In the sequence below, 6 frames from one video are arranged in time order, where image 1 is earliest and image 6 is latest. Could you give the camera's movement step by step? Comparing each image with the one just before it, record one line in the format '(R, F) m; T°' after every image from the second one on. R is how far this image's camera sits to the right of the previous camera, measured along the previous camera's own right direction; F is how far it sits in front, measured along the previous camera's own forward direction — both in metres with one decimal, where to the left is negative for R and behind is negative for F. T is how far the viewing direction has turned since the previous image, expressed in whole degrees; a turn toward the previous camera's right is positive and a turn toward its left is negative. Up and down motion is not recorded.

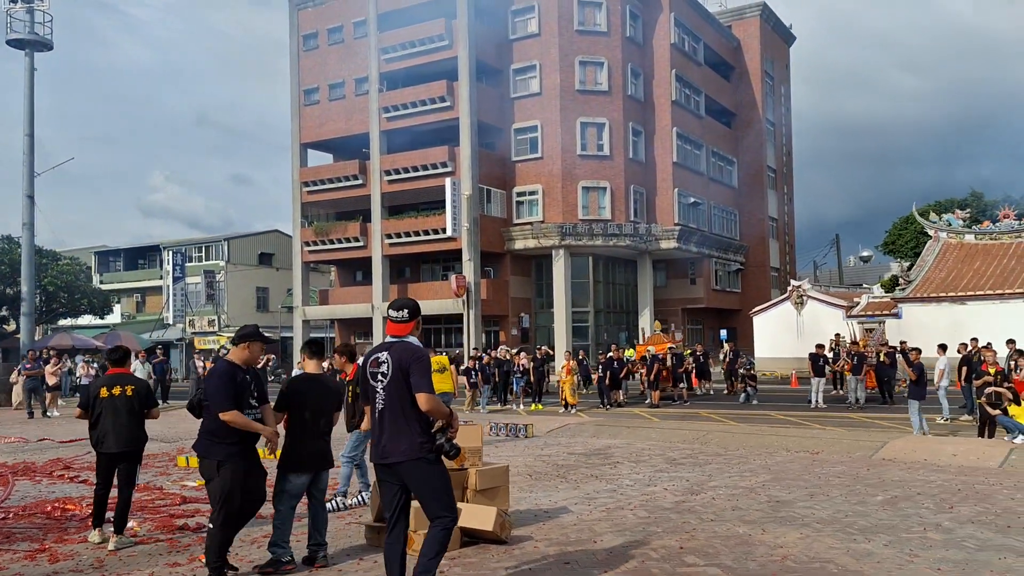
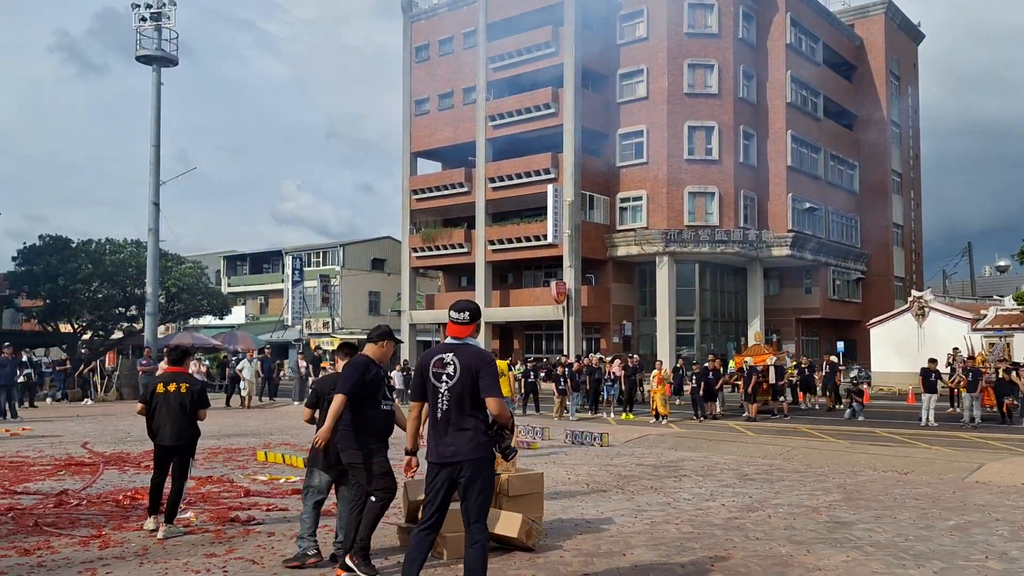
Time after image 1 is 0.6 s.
(+0.6, +0.1) m; -8°
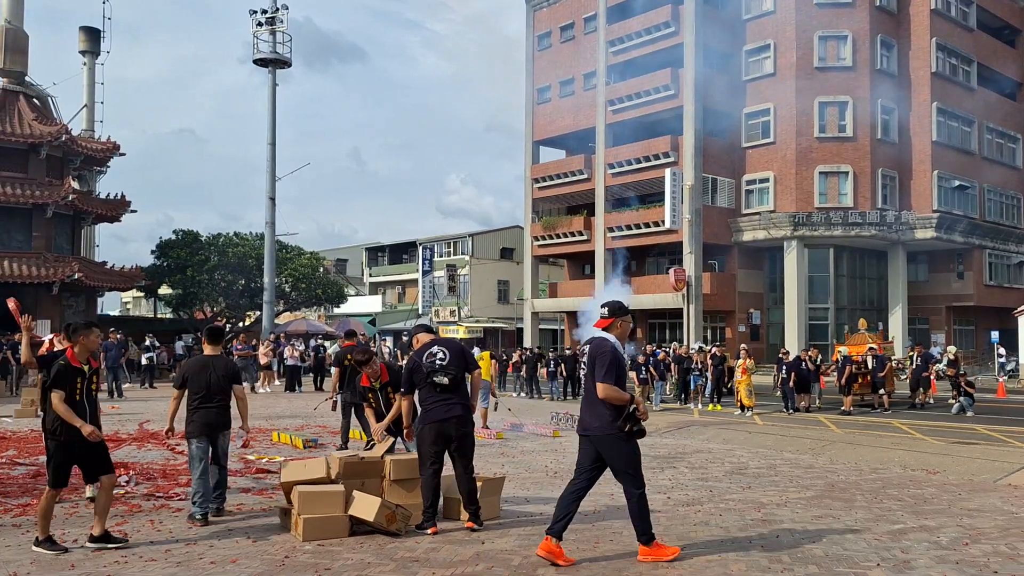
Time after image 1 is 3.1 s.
(+2.0, +0.4) m; -11°
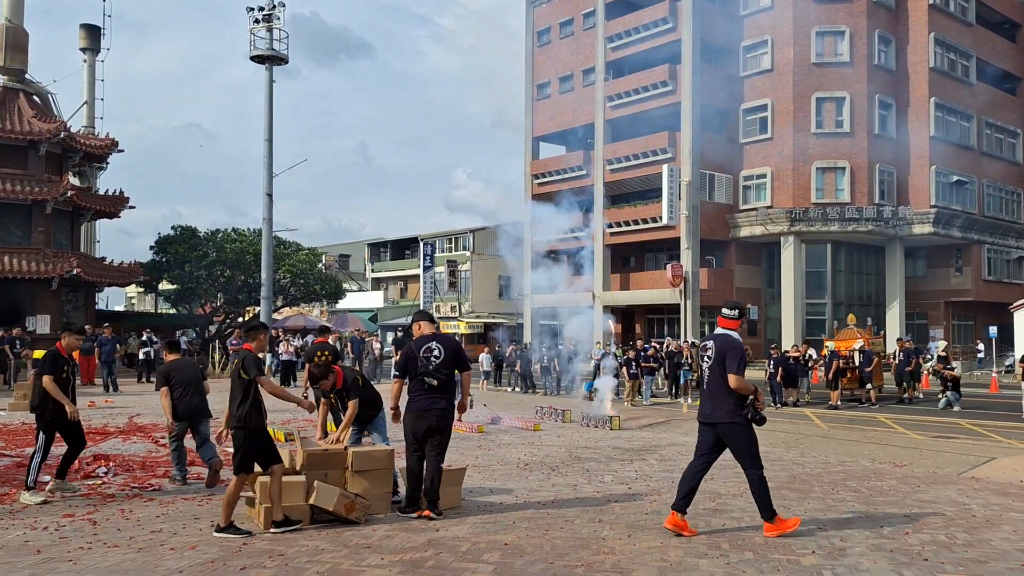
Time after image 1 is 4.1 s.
(+0.4, -0.2) m; 0°
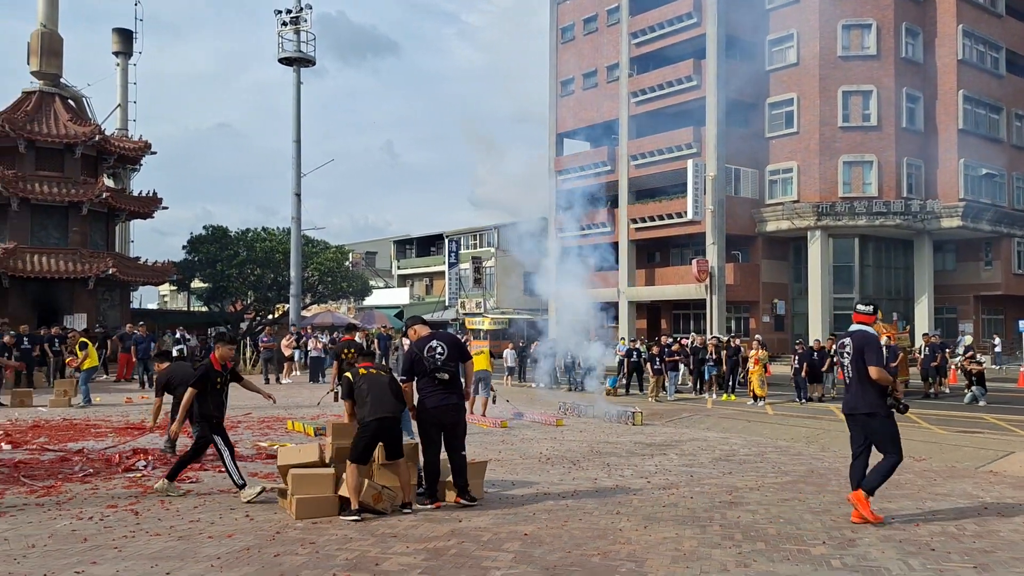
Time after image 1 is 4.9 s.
(+0.1, -0.2) m; -2°
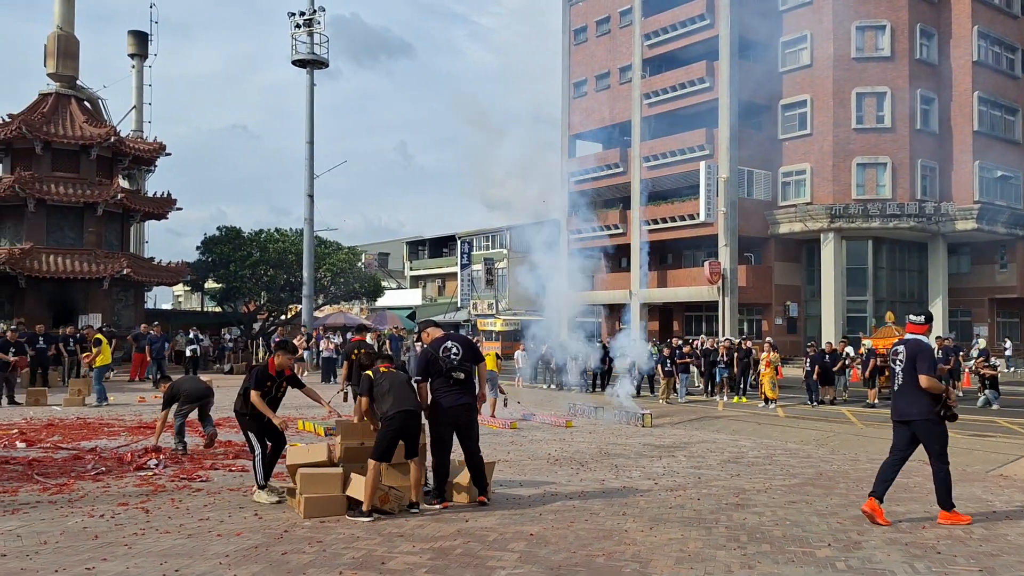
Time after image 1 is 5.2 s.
(0.0, 0.0) m; -1°
